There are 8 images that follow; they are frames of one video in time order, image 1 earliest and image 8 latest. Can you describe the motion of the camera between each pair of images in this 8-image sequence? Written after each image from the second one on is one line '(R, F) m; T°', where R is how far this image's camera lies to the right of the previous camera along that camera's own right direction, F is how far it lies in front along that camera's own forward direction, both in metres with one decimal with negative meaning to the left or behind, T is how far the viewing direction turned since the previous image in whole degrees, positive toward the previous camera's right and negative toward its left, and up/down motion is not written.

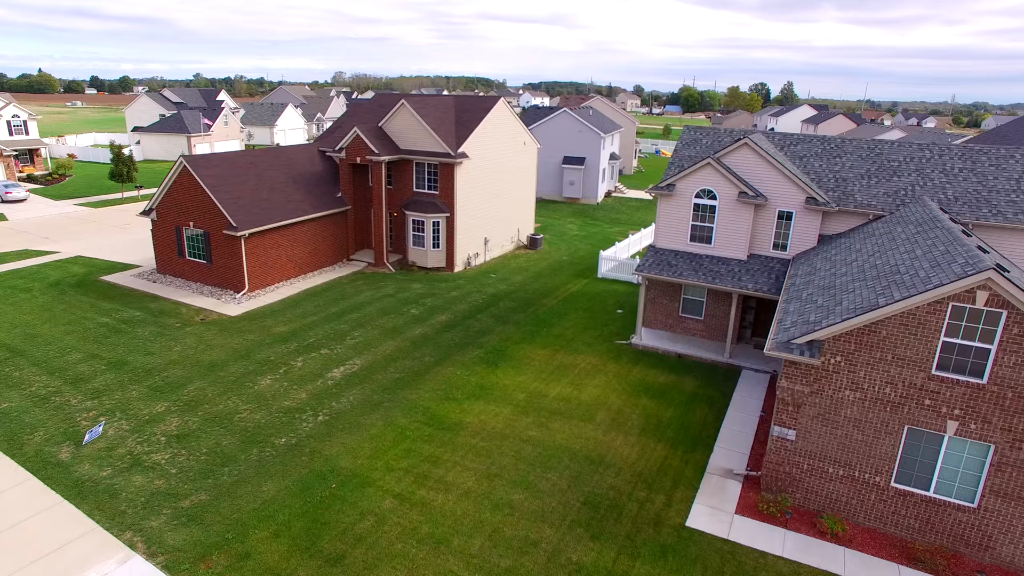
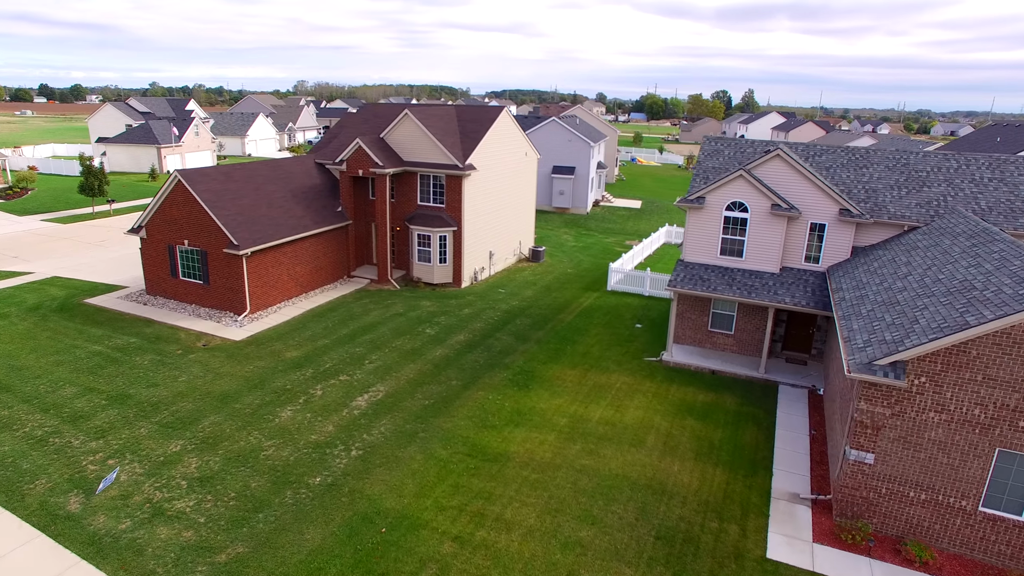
(-1.8, +0.8) m; +3°
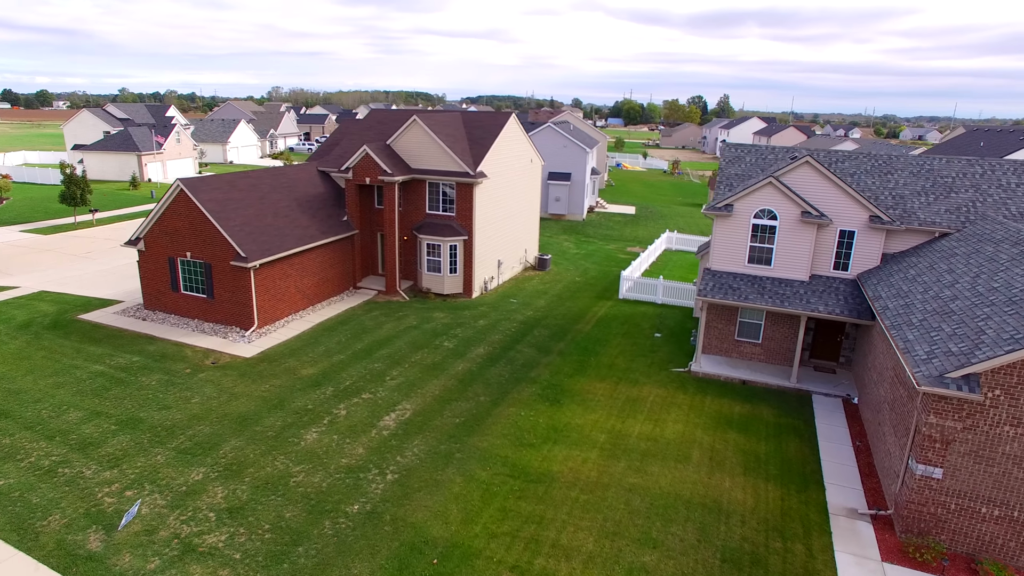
(-1.4, +0.6) m; +2°
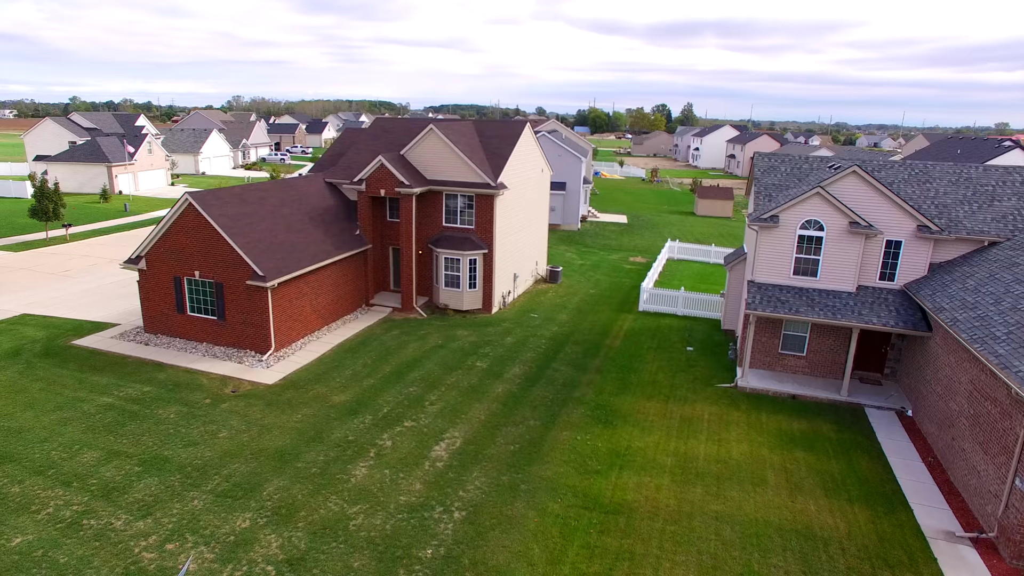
(-2.2, +0.9) m; +3°
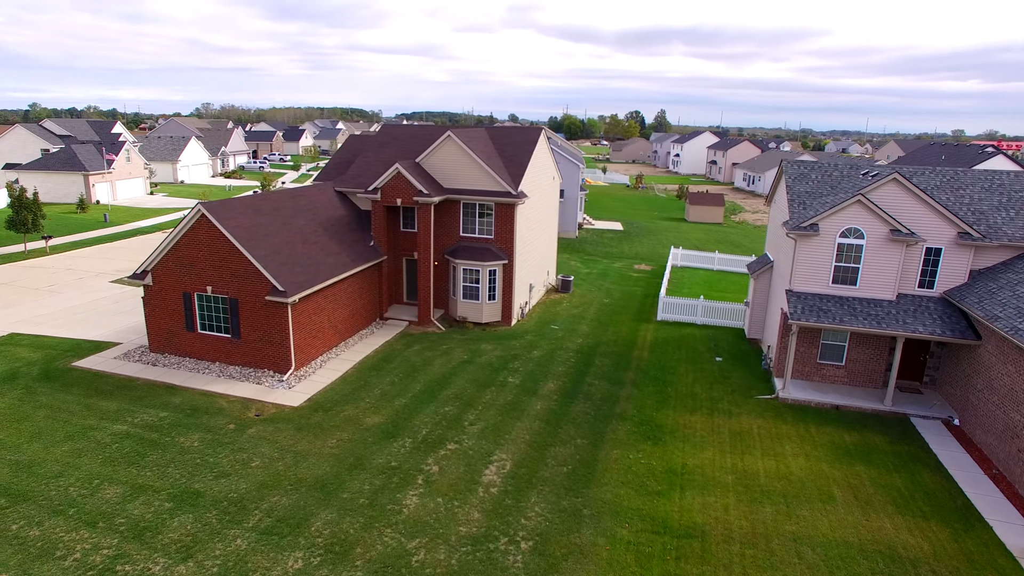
(-1.8, +0.7) m; +2°
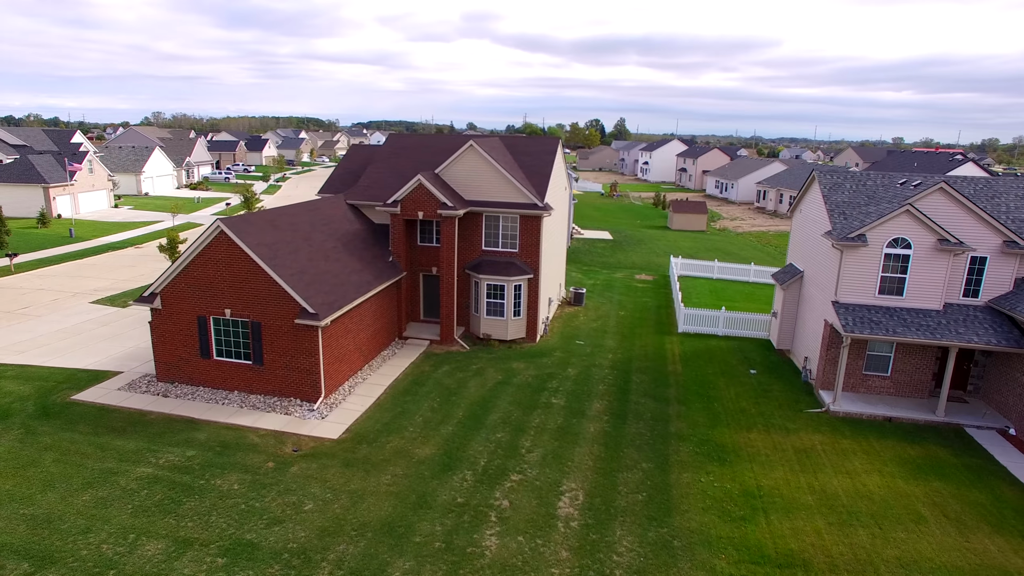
(-2.4, +0.9) m; +4°
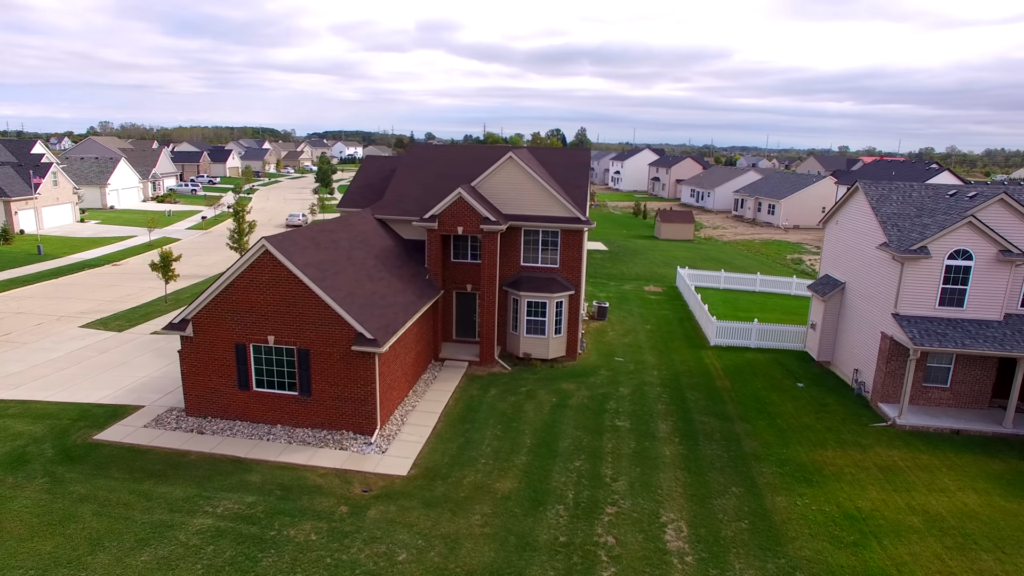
(-2.9, +1.0) m; +4°
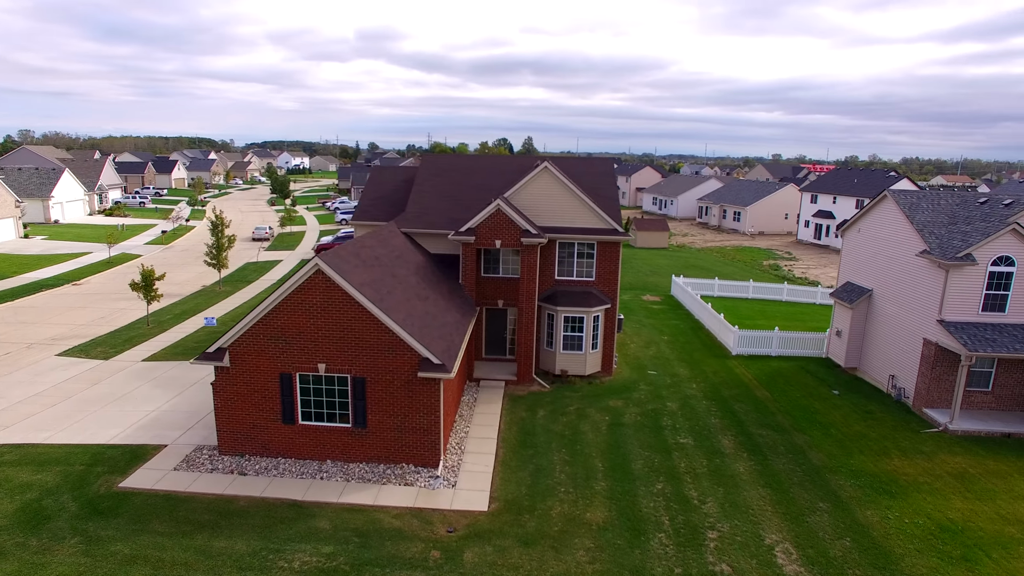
(-3.1, +1.0) m; +5°
